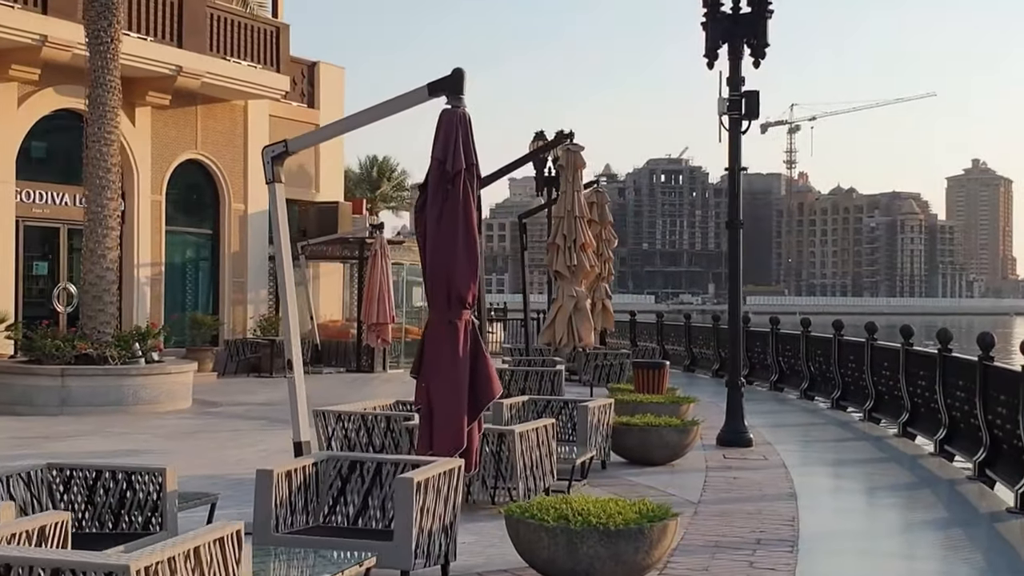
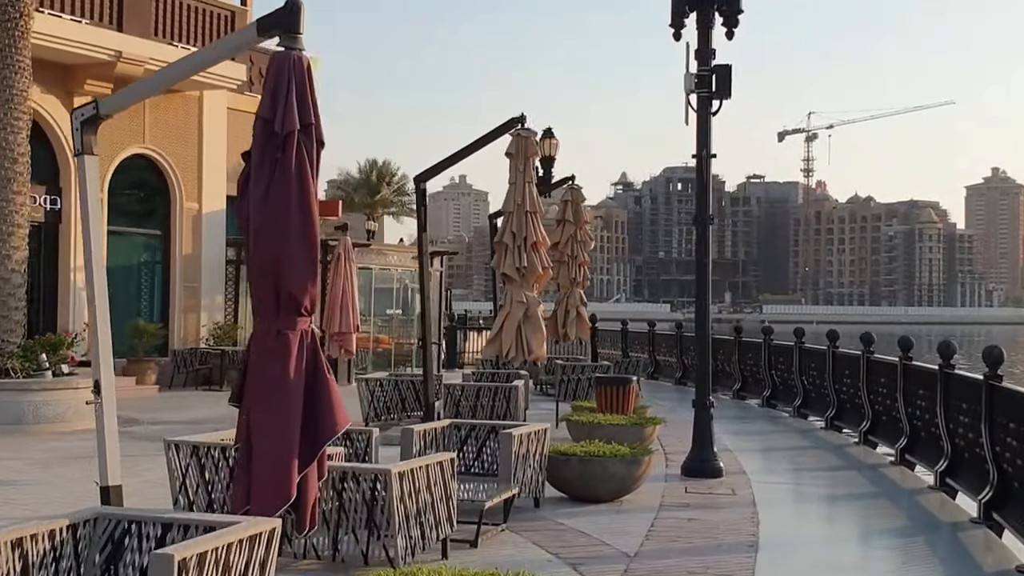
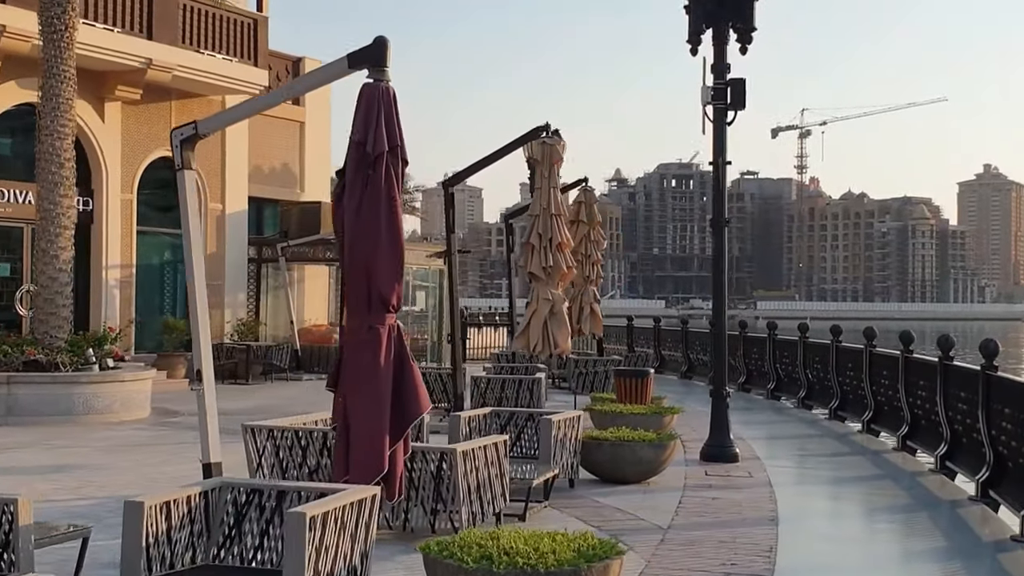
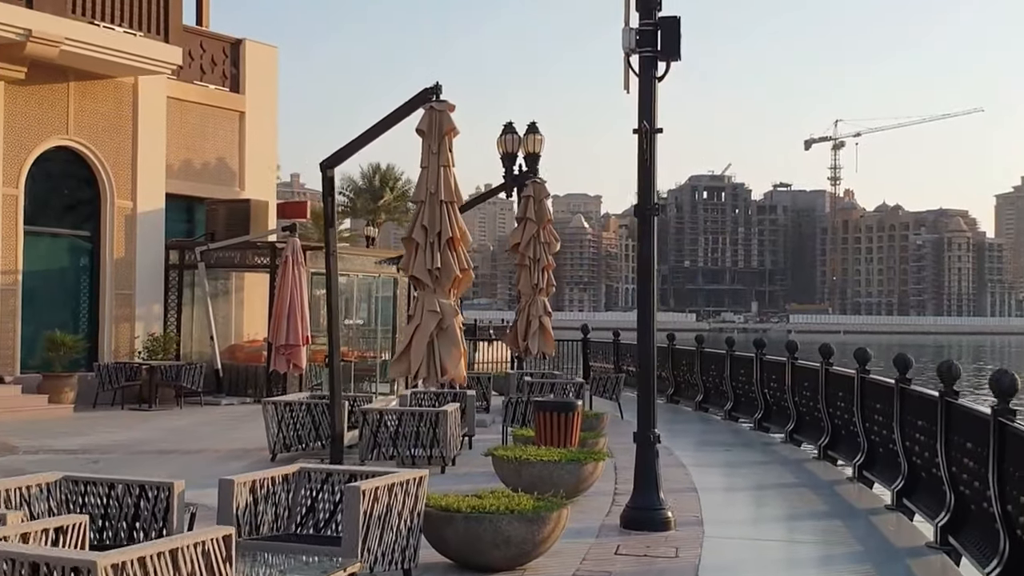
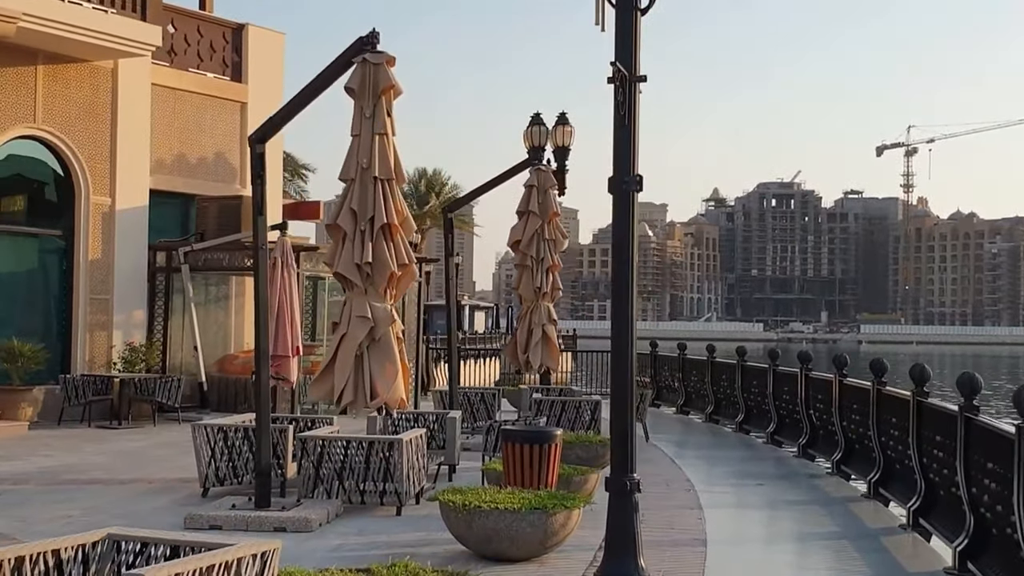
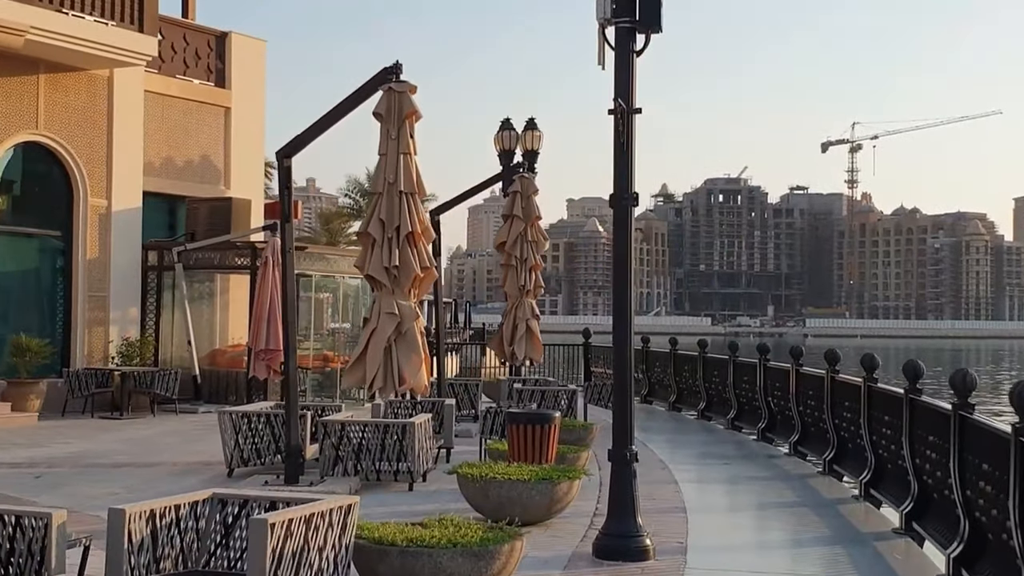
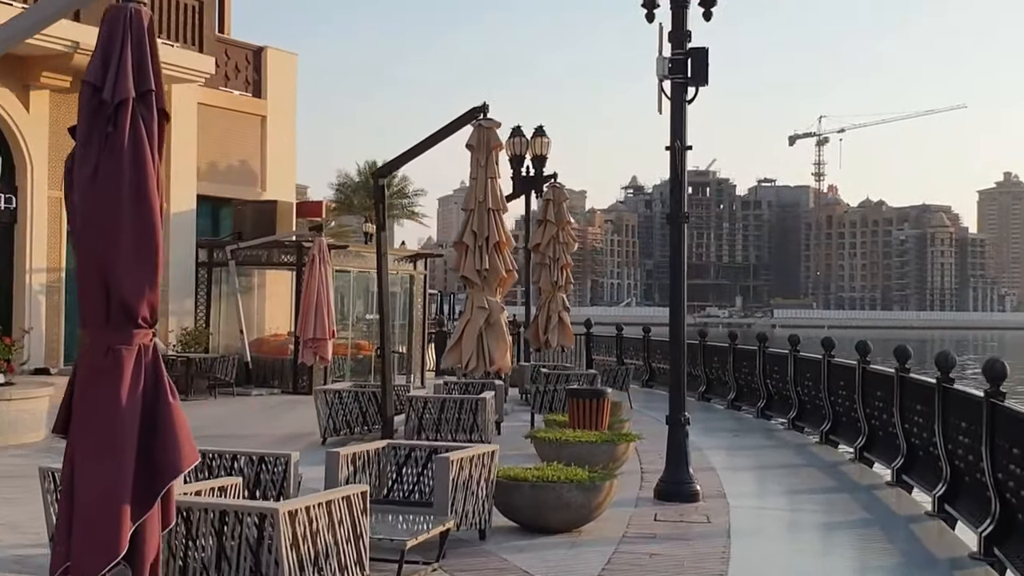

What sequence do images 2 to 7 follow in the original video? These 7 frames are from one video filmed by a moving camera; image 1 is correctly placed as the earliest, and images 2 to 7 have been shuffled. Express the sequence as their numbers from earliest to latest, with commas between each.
3, 2, 7, 4, 6, 5
